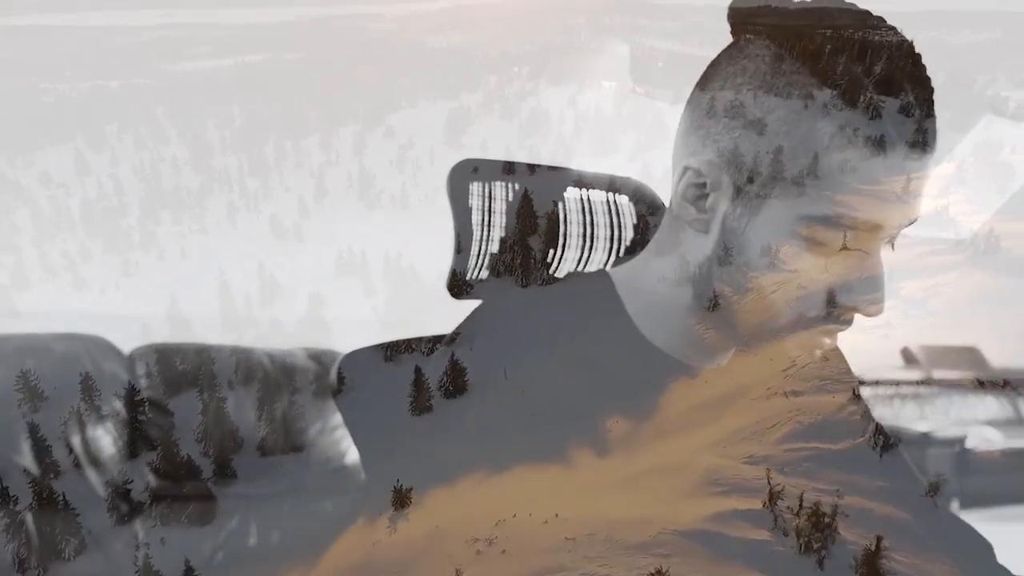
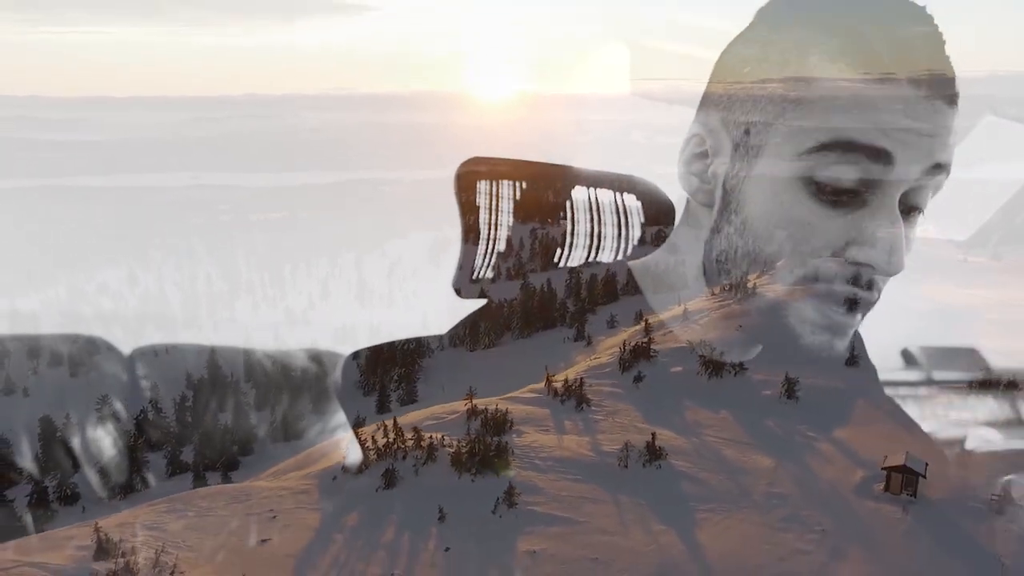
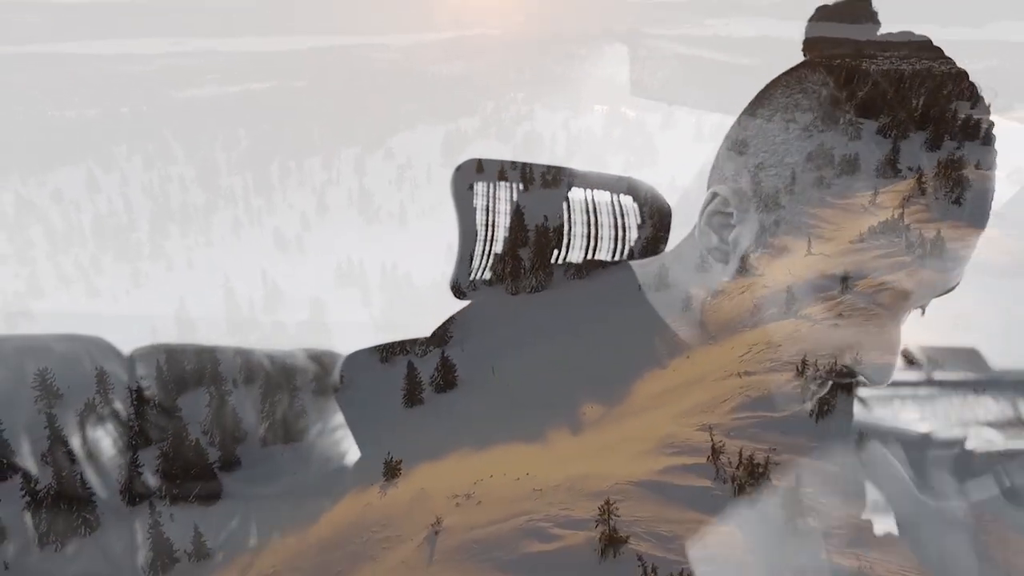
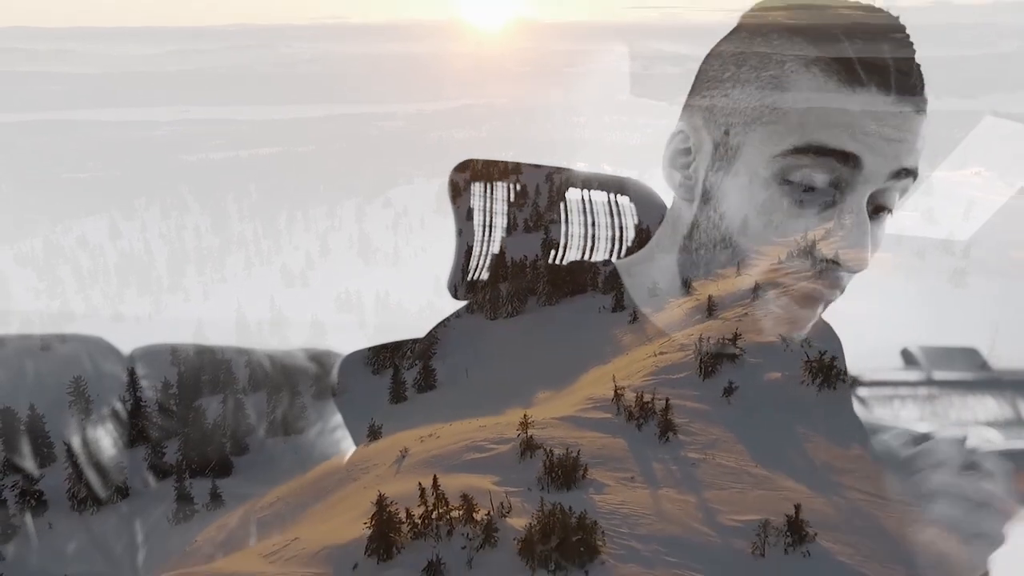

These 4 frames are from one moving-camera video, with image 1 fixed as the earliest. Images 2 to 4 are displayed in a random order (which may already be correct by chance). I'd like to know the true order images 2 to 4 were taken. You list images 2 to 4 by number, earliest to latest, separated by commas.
3, 4, 2
